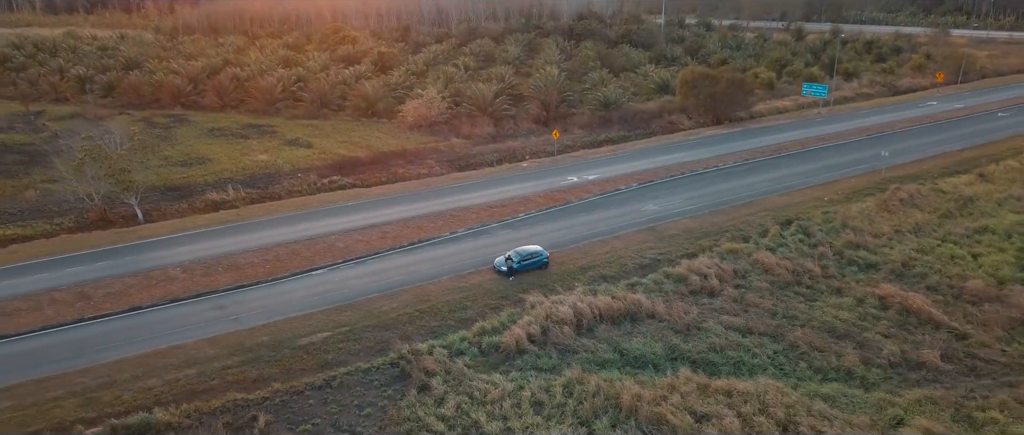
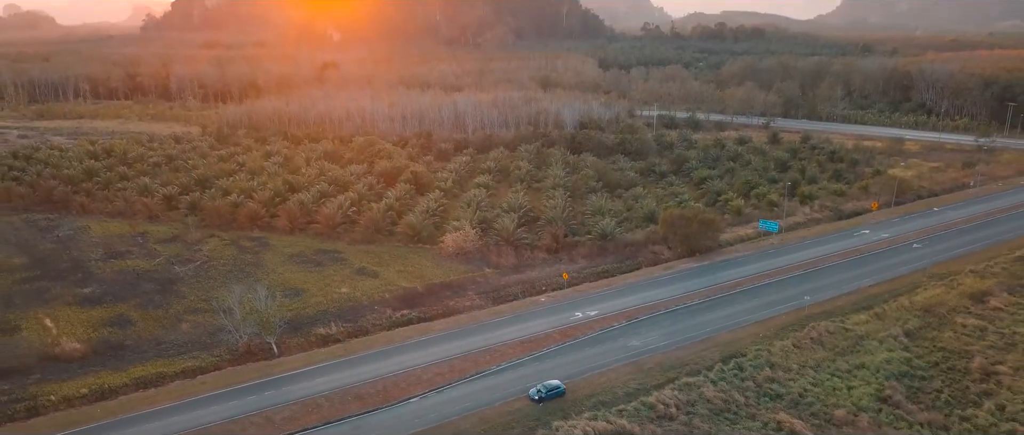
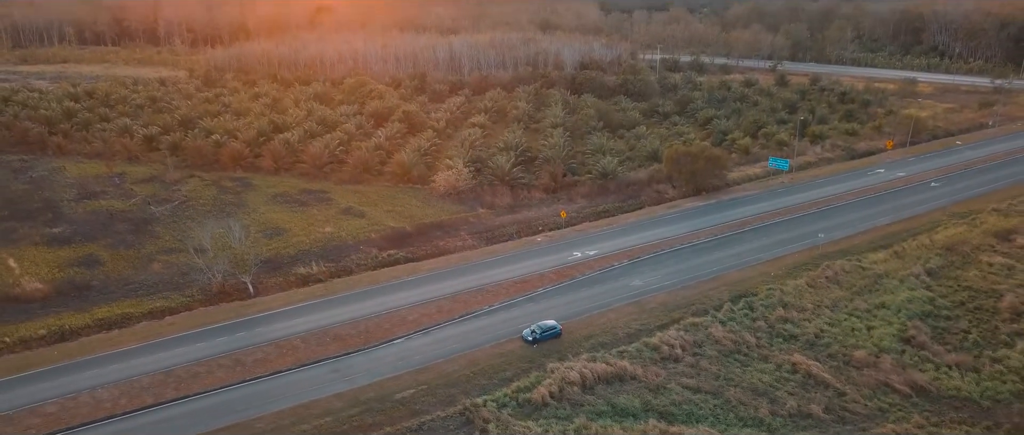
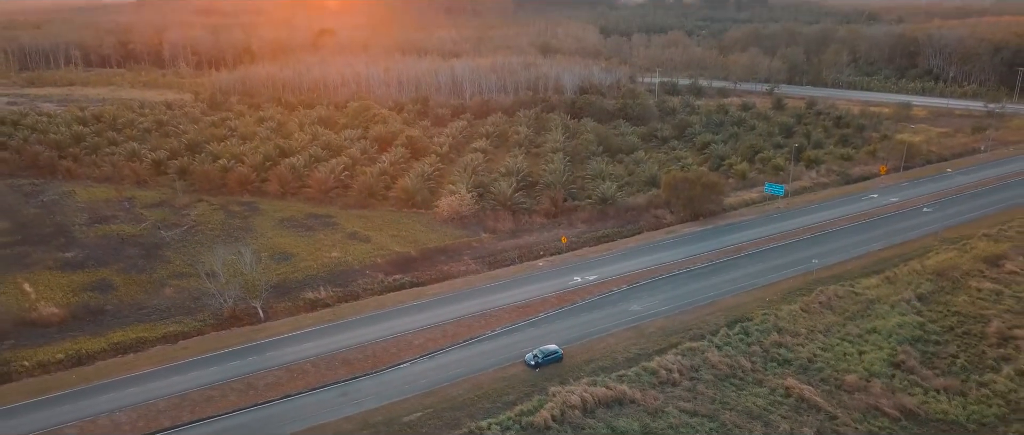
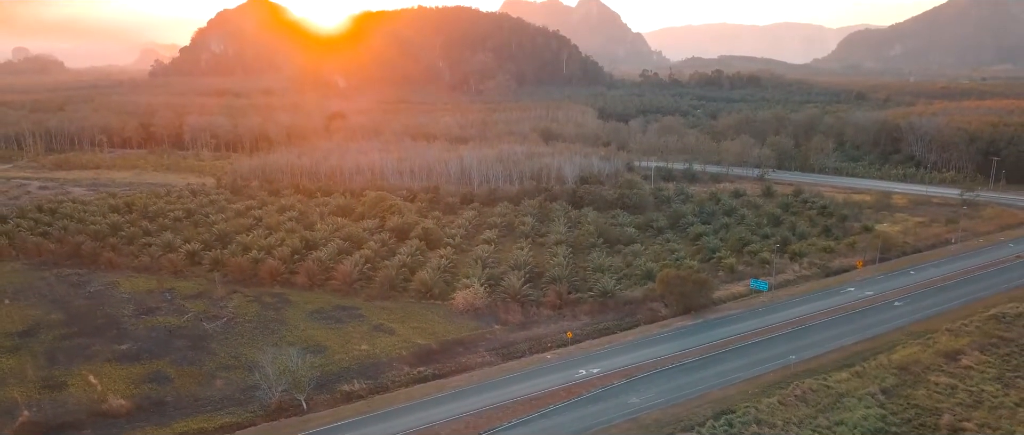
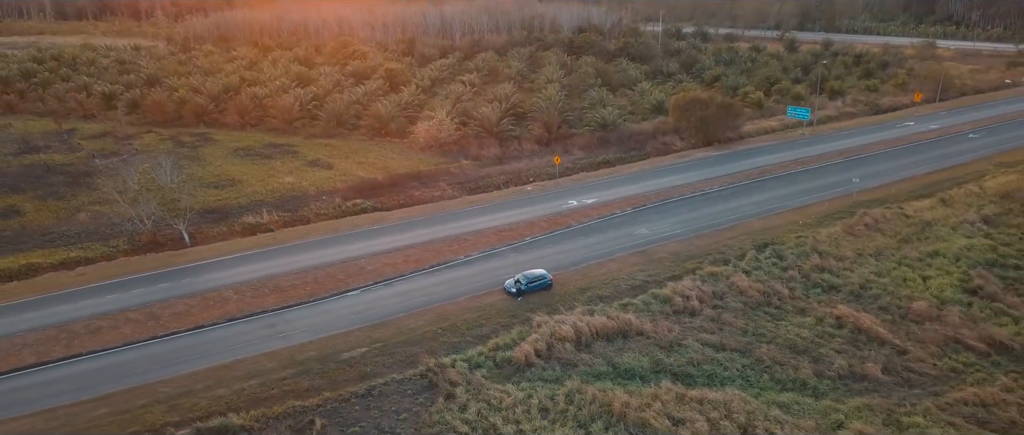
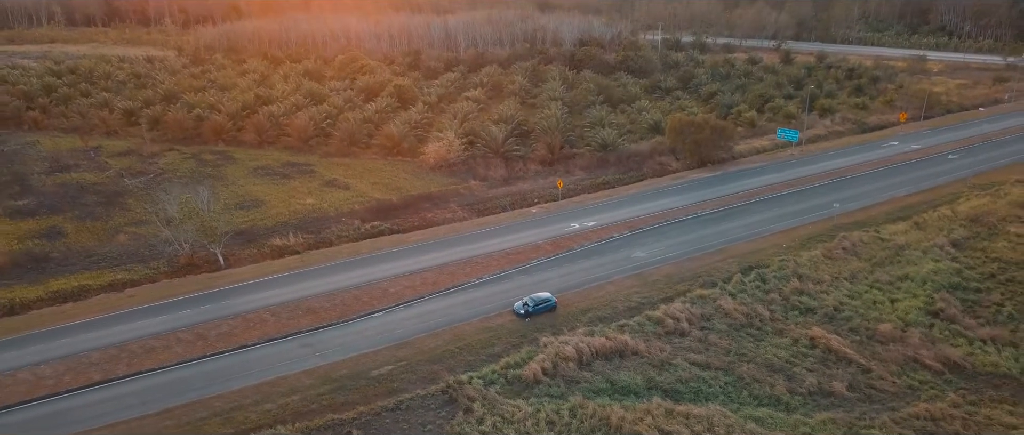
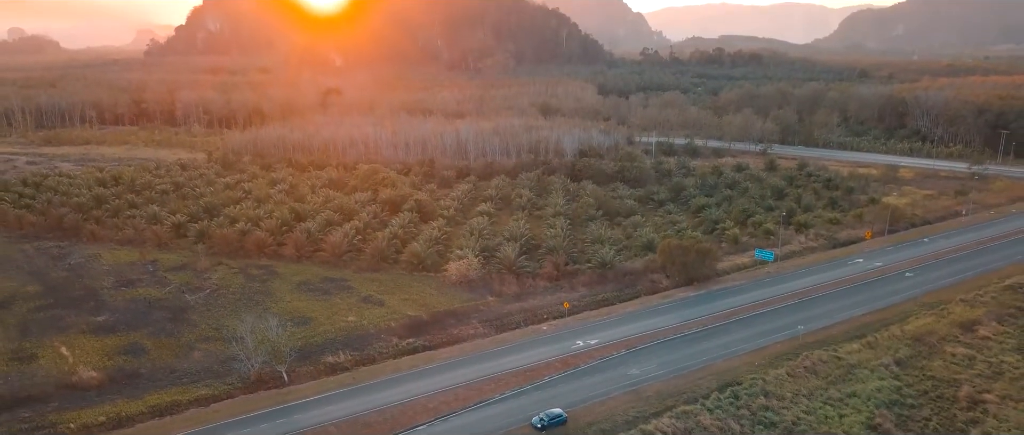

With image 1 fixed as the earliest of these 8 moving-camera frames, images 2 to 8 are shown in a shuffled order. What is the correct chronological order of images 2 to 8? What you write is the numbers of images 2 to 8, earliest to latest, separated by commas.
6, 7, 3, 4, 2, 8, 5
